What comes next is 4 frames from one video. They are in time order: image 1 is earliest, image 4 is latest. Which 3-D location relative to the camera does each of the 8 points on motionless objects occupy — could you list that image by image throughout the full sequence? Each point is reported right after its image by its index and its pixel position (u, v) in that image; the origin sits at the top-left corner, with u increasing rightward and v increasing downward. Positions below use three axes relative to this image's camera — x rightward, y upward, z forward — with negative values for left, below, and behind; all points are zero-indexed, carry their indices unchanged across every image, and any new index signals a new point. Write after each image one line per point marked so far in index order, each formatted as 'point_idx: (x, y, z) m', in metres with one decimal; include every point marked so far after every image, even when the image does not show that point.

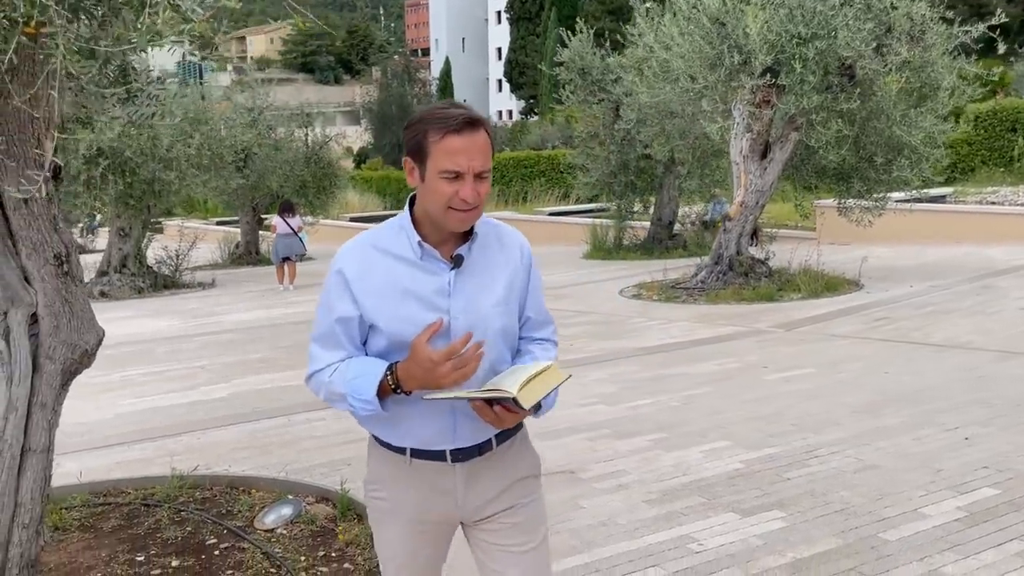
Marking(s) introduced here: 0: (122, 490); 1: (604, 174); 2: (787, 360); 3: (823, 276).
0: (-2.2, -1.2, +4.9) m
1: (+1.8, +2.2, +16.7) m
2: (+2.3, -0.6, +7.4) m
3: (+4.2, +0.2, +11.7) m
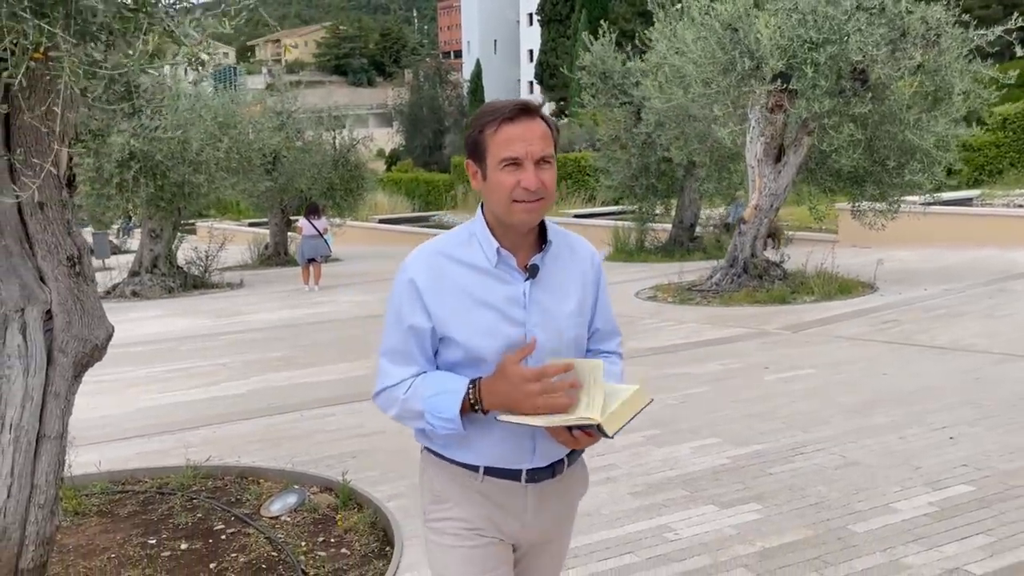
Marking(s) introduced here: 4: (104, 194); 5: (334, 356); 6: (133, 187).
0: (-2.2, -1.1, +5.2) m
1: (+2.3, +2.2, +16.9) m
2: (+2.4, -0.6, +7.6) m
3: (+4.4, +0.1, +11.8) m
4: (-7.0, +1.6, +15.0) m
5: (-1.9, -0.7, +9.1) m
6: (-6.5, +1.8, +15.1) m
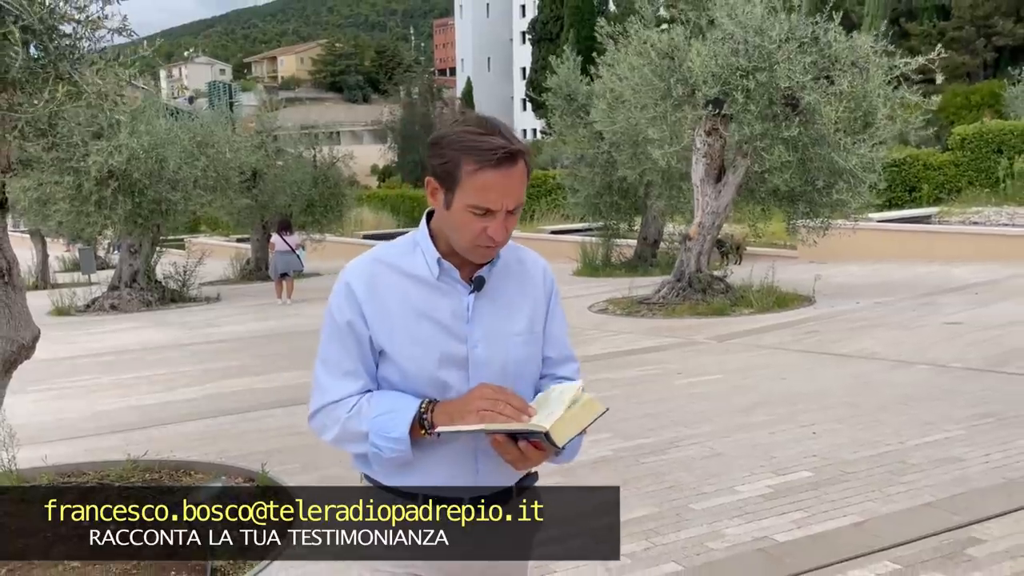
0: (-2.8, -1.2, +5.8) m
1: (+1.6, +1.9, +17.5) m
2: (+1.8, -0.7, +8.1) m
3: (+3.8, -0.1, +12.4) m
4: (-7.7, +1.4, +15.6) m
5: (-2.5, -0.8, +9.7) m
6: (-7.2, +1.5, +15.7) m
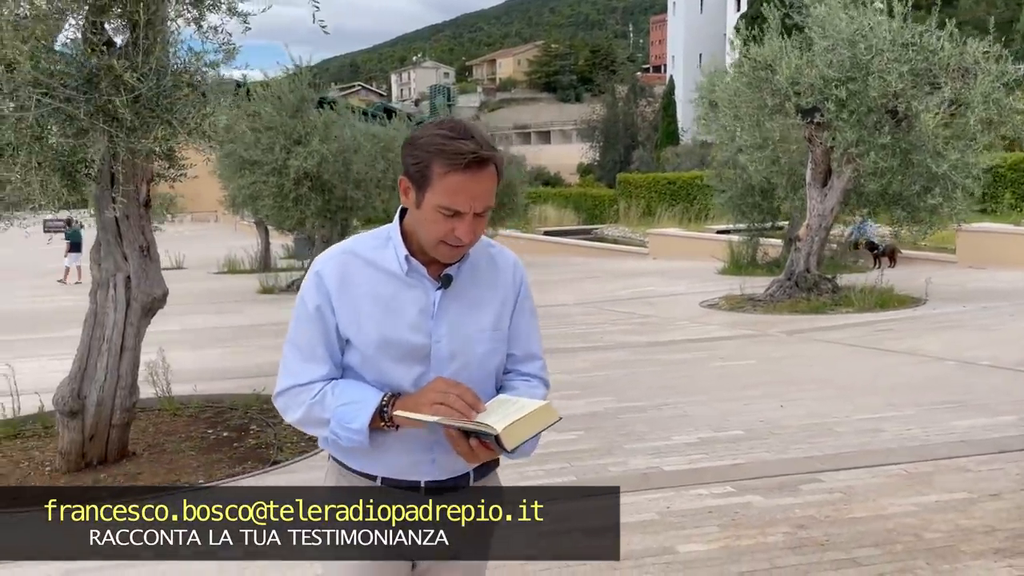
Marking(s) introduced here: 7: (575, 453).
0: (-2.6, -1.0, +7.8) m
1: (+4.6, +1.9, +18.1) m
2: (+2.4, -0.7, +9.0) m
3: (+5.4, -0.1, +12.6) m
4: (-4.9, +1.7, +18.5) m
5: (-1.3, -0.7, +11.5) m
6: (-4.4, +1.9, +18.5) m
7: (+0.4, -1.0, +5.5) m
